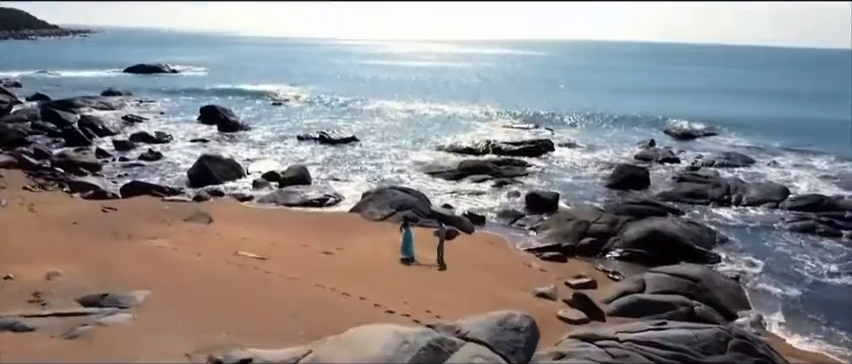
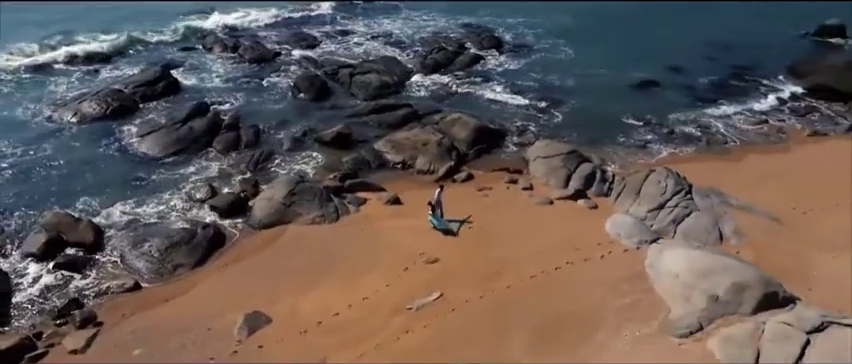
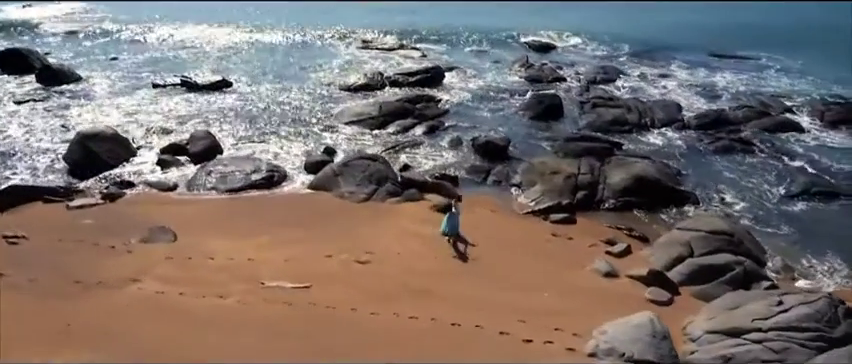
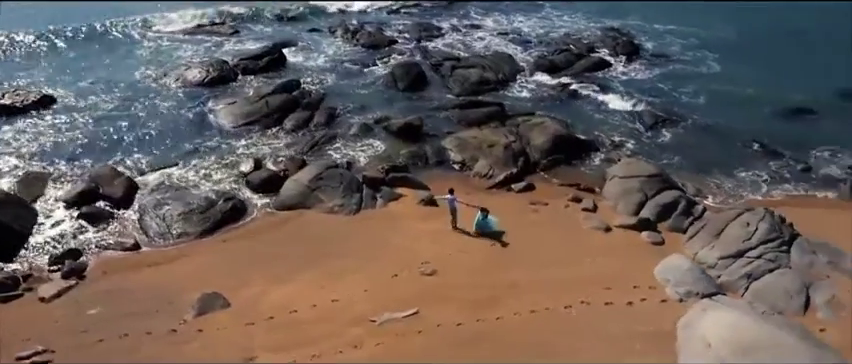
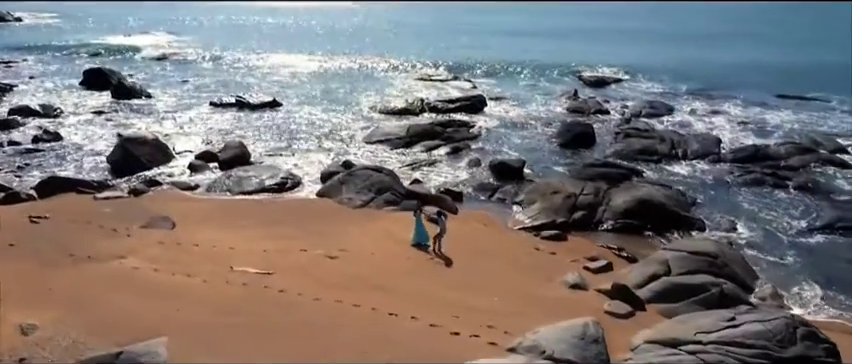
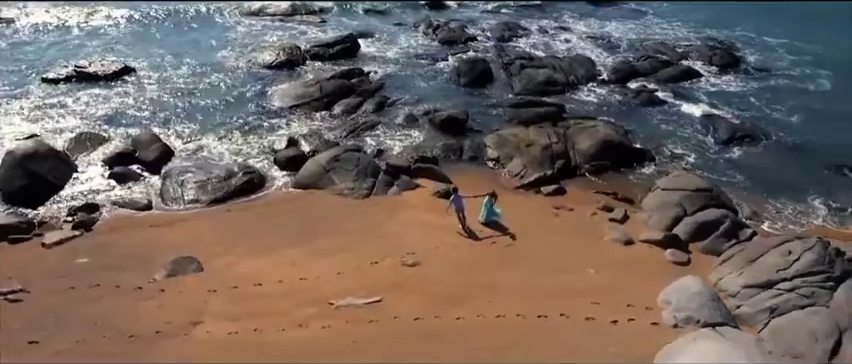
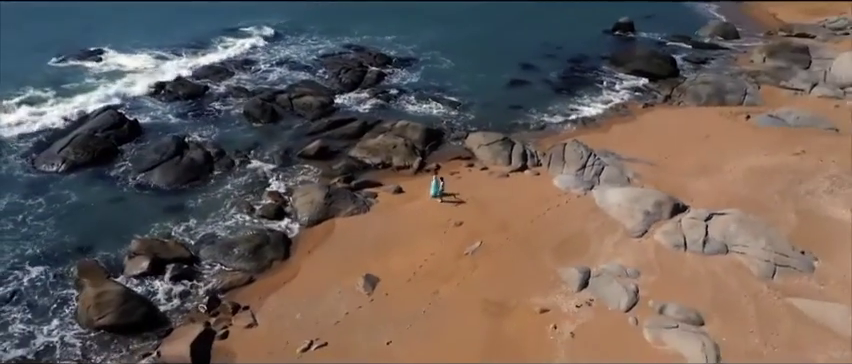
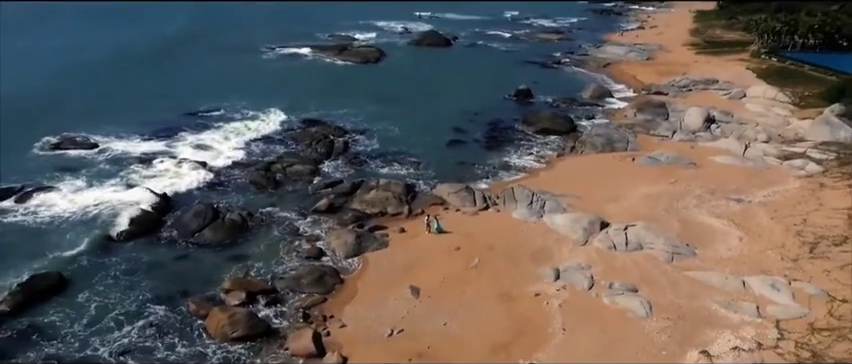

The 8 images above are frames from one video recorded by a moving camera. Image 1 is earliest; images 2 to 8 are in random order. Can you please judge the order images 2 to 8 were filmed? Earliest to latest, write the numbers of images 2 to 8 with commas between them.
5, 3, 6, 4, 2, 7, 8
